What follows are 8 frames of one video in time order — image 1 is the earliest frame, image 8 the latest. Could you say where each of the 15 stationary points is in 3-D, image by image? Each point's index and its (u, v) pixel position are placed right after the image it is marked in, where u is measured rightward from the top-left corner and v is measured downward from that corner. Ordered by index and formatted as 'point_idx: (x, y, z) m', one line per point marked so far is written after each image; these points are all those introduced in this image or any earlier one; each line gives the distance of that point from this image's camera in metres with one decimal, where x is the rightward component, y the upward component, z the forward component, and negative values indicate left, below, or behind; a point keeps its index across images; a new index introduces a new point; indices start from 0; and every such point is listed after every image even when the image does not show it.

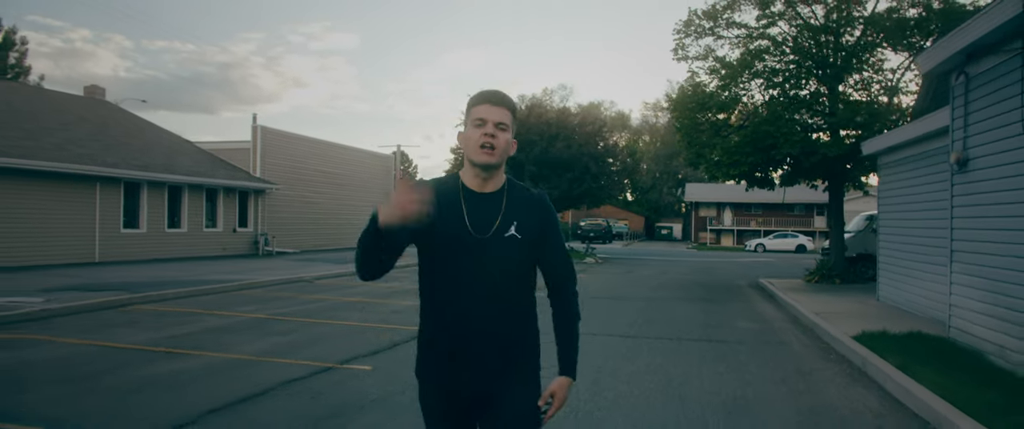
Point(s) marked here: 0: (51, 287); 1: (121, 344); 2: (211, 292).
0: (-9.2, -1.4, +14.0) m
1: (-4.7, -1.6, +8.5) m
2: (-6.2, -1.6, +14.4) m
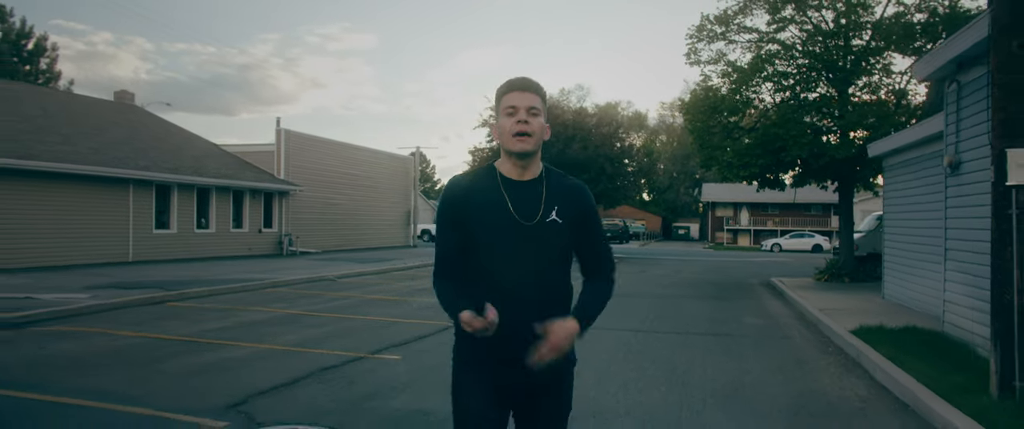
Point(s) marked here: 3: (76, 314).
0: (-8.8, -1.5, +14.9) m
1: (-4.5, -1.6, +9.2) m
2: (-5.8, -1.6, +15.2) m
3: (-7.0, -1.6, +11.3) m
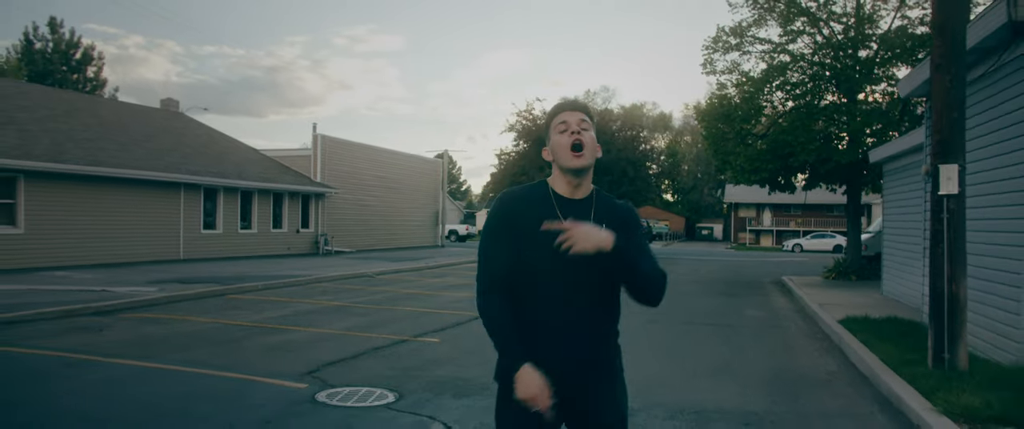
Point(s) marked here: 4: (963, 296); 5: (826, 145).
0: (-8.3, -1.5, +16.4) m
1: (-4.1, -1.6, +10.6) m
2: (-5.2, -1.6, +16.6) m
3: (-6.6, -1.6, +12.8) m
4: (+4.0, -0.7, +6.2) m
5: (+7.9, +1.8, +17.7) m
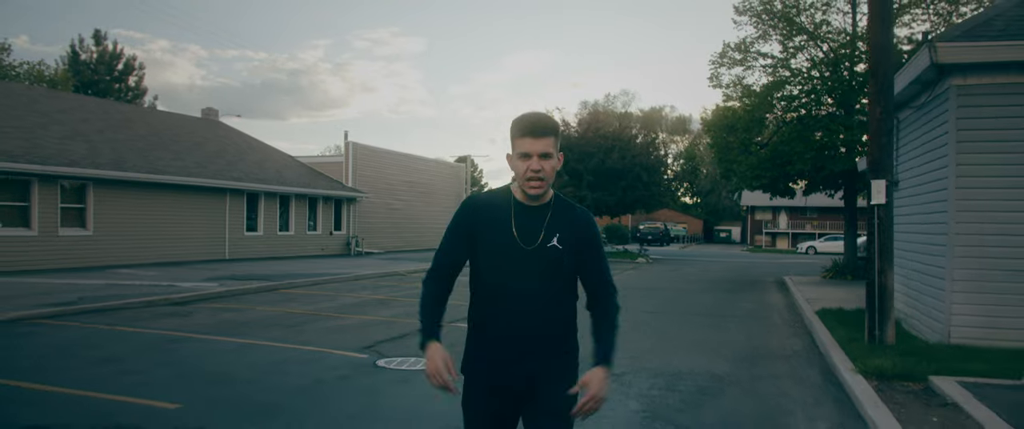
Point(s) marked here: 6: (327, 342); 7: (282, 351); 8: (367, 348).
0: (-7.8, -1.6, +18.3) m
1: (-3.8, -1.7, +12.4) m
2: (-4.7, -1.7, +18.4) m
3: (-6.2, -1.7, +14.7) m
4: (+4.2, -0.8, +7.7) m
5: (+8.5, +1.7, +19.2) m
6: (-2.5, -1.7, +9.4) m
7: (-2.9, -1.7, +8.7) m
8: (-1.8, -1.7, +8.9) m
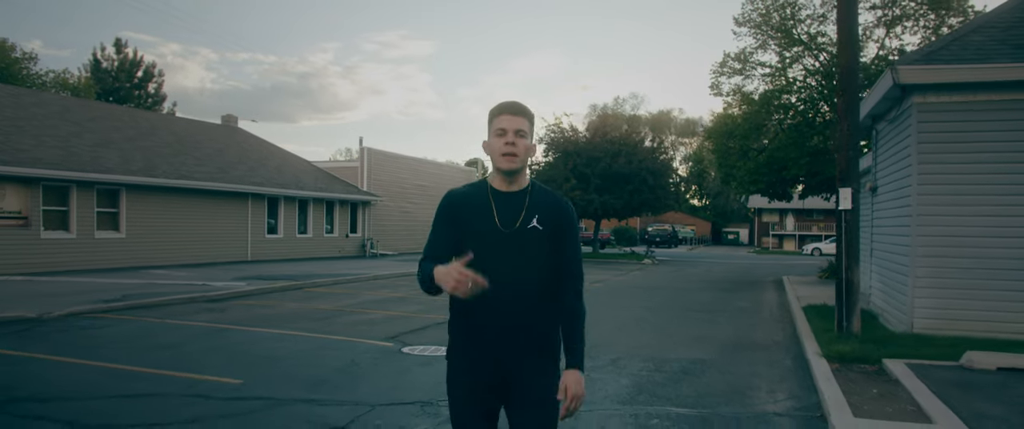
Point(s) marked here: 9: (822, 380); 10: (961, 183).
0: (-7.5, -1.7, +19.5) m
1: (-3.6, -1.8, +13.5) m
2: (-4.5, -1.8, +19.5) m
3: (-6.0, -1.8, +15.8) m
4: (+4.3, -0.8, +8.7) m
5: (+8.7, +1.6, +20.1) m
6: (-2.4, -1.8, +10.5) m
7: (-2.7, -1.8, +9.8) m
8: (-1.7, -1.7, +9.9) m
9: (+2.9, -1.6, +6.6) m
10: (+5.7, +0.4, +8.9) m
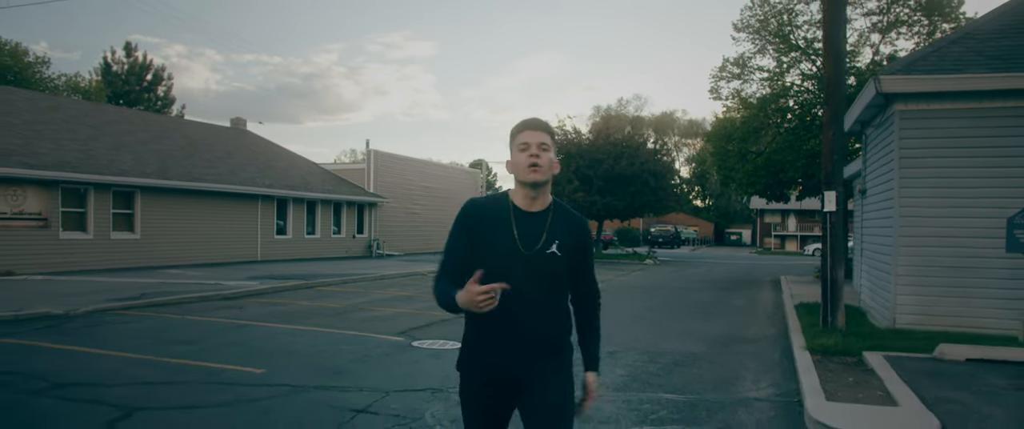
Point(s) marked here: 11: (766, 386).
0: (-7.4, -1.8, +20.1) m
1: (-3.5, -1.8, +14.0) m
2: (-4.4, -1.9, +20.1) m
3: (-5.9, -1.8, +16.4) m
4: (+4.3, -0.9, +9.2) m
5: (+8.9, +1.5, +20.6) m
6: (-2.3, -1.8, +11.0) m
7: (-2.7, -1.8, +10.4) m
8: (-1.6, -1.8, +10.5) m
9: (+2.9, -1.6, +7.2) m
10: (+5.8, +0.4, +9.5) m
11: (+2.5, -1.7, +6.8) m
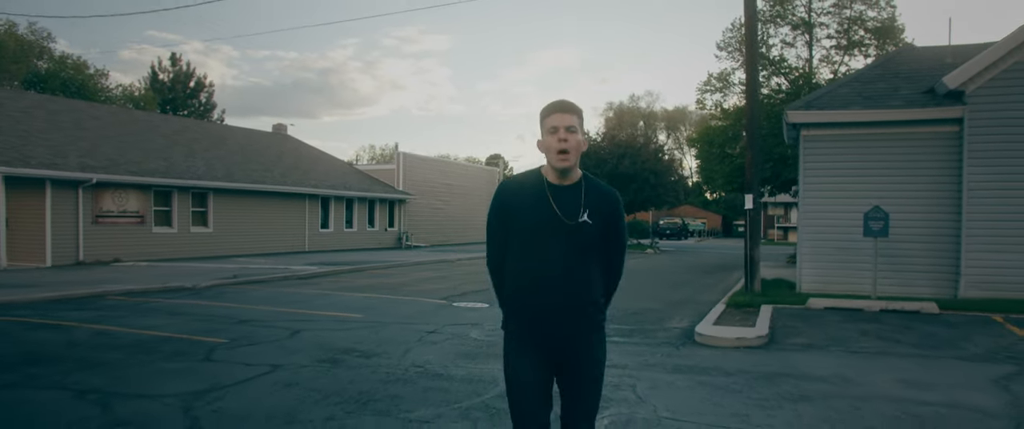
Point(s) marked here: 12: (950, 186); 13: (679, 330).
0: (-6.9, -1.6, +24.1) m
1: (-3.2, -1.7, +18.0) m
2: (-3.9, -1.7, +24.1) m
3: (-5.5, -1.7, +20.4) m
4: (+4.5, -0.8, +13.0) m
5: (+9.3, +1.7, +24.2) m
6: (-2.0, -1.7, +15.0) m
7: (-2.4, -1.7, +14.3) m
8: (-1.4, -1.7, +14.4) m
9: (+3.1, -1.5, +11.0) m
10: (+6.0, +0.5, +13.2) m
11: (+2.6, -1.6, +10.6) m
12: (+7.8, +0.5, +12.4) m
13: (+2.4, -1.6, +9.9) m
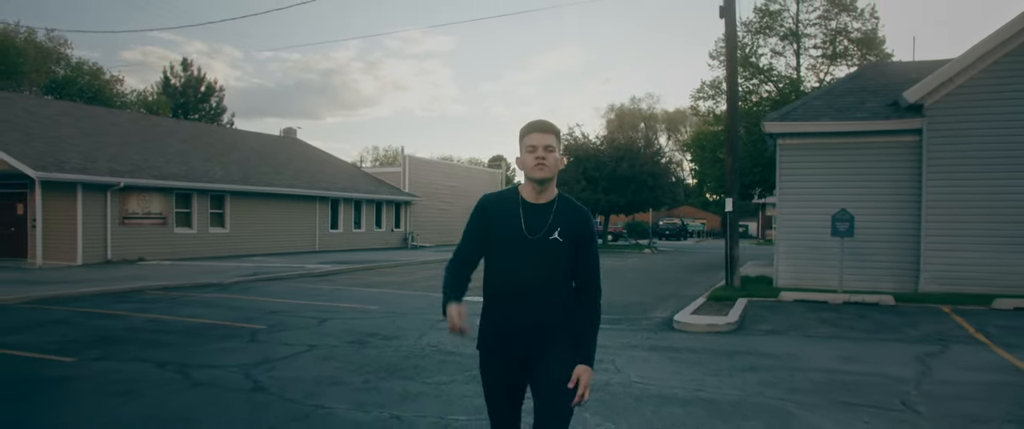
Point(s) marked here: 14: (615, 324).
0: (-6.8, -1.7, +25.5) m
1: (-3.1, -1.8, +19.3) m
2: (-3.8, -1.8, +25.4) m
3: (-5.4, -1.8, +21.8) m
4: (+4.6, -0.8, +14.3) m
5: (+9.4, +1.7, +25.5) m
6: (-2.0, -1.8, +16.3) m
7: (-2.4, -1.8, +15.6) m
8: (-1.4, -1.8, +15.7) m
9: (+3.1, -1.6, +12.3) m
10: (+6.0, +0.4, +14.5) m
11: (+2.6, -1.7, +11.9) m
12: (+7.8, +0.5, +13.7) m
13: (+2.4, -1.7, +11.2) m
14: (+1.6, -1.7, +10.7) m
